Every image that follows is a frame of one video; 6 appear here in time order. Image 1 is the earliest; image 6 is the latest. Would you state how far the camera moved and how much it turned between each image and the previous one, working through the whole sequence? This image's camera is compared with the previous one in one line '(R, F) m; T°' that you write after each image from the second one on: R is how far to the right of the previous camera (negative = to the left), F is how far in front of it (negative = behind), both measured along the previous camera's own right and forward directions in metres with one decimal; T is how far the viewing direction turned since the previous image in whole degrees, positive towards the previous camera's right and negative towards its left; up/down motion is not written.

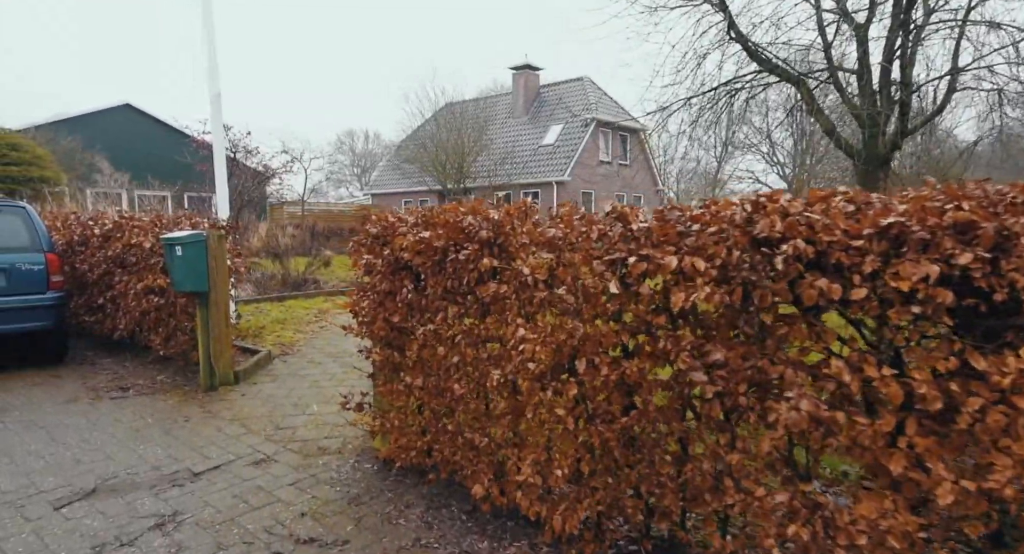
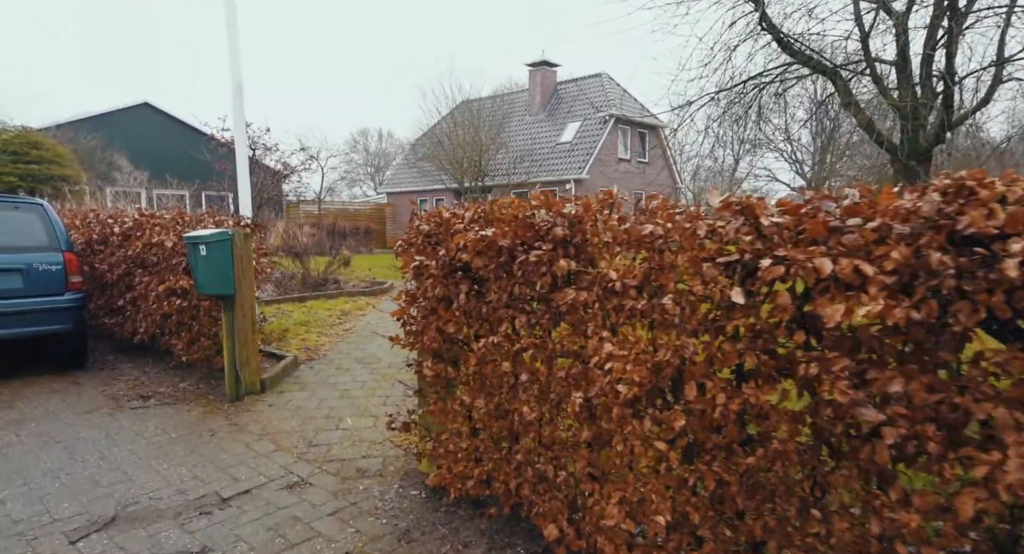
(-0.2, +0.3) m; -1°
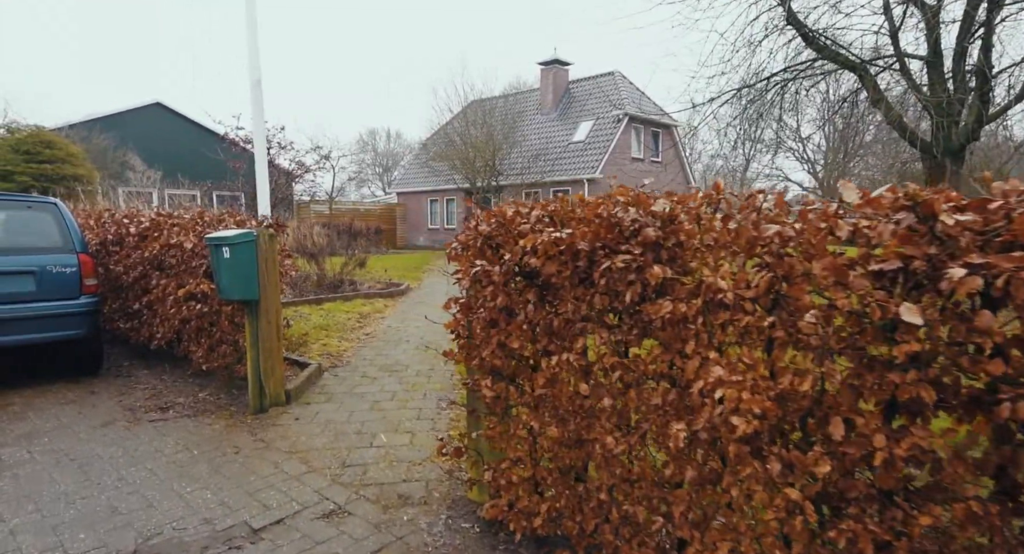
(-0.2, +0.3) m; -1°
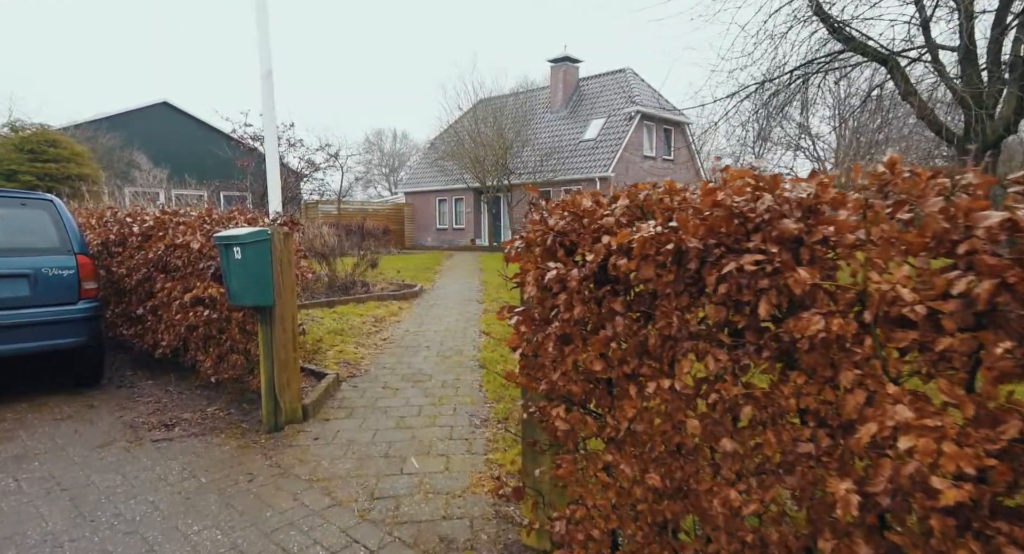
(-0.2, +0.4) m; -1°
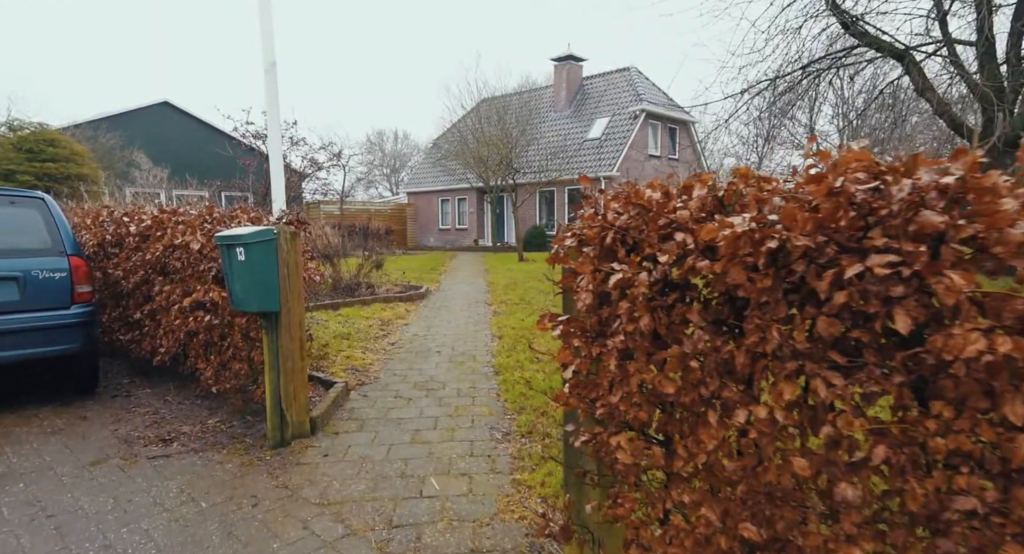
(-0.1, +0.3) m; 0°
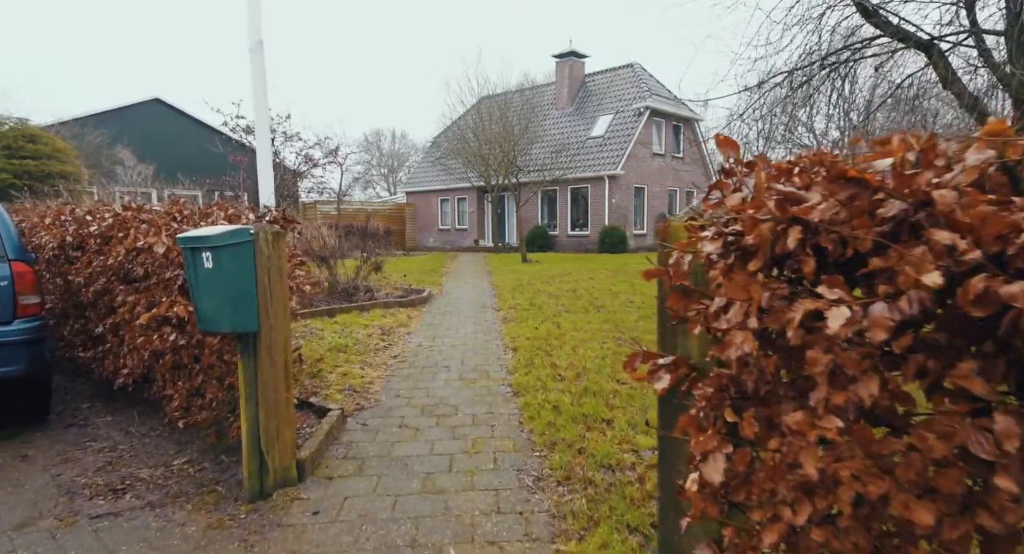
(-0.2, +0.7) m; 0°
